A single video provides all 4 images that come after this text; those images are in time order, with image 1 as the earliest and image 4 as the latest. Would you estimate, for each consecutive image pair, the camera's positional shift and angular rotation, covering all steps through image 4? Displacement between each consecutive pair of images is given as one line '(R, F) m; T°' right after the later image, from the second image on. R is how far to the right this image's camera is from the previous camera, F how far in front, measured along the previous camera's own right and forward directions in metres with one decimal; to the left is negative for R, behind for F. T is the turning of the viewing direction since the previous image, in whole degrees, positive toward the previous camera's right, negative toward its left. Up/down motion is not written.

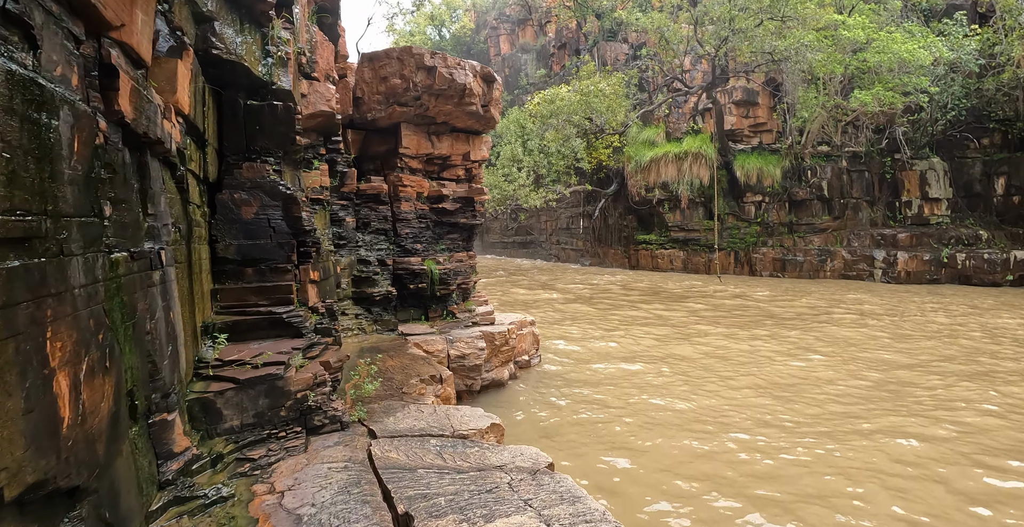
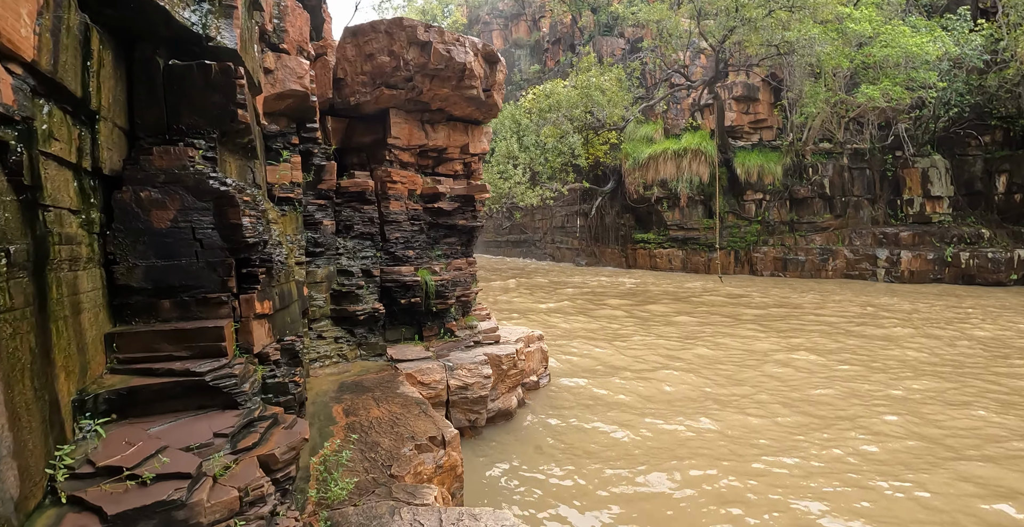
(-0.2, +1.1) m; +1°
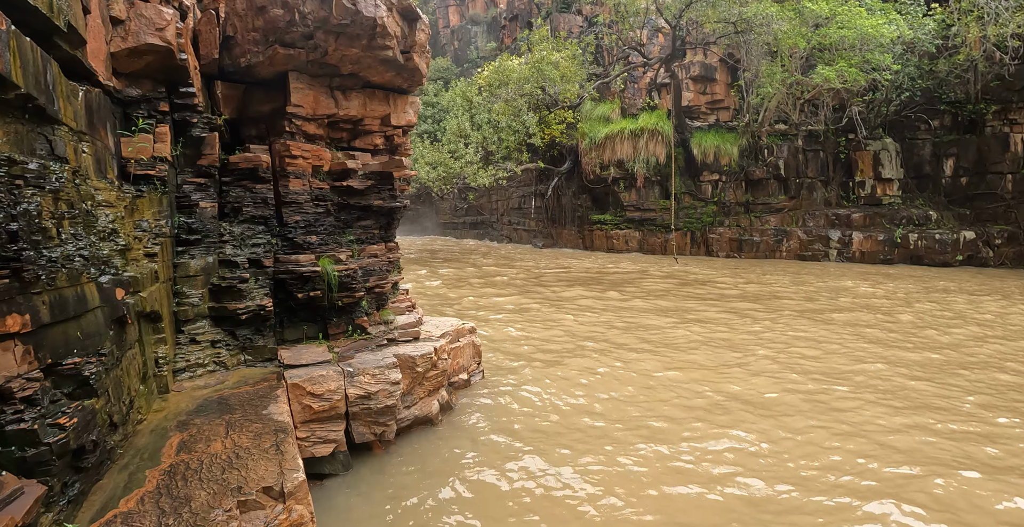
(+0.5, +0.7) m; +4°
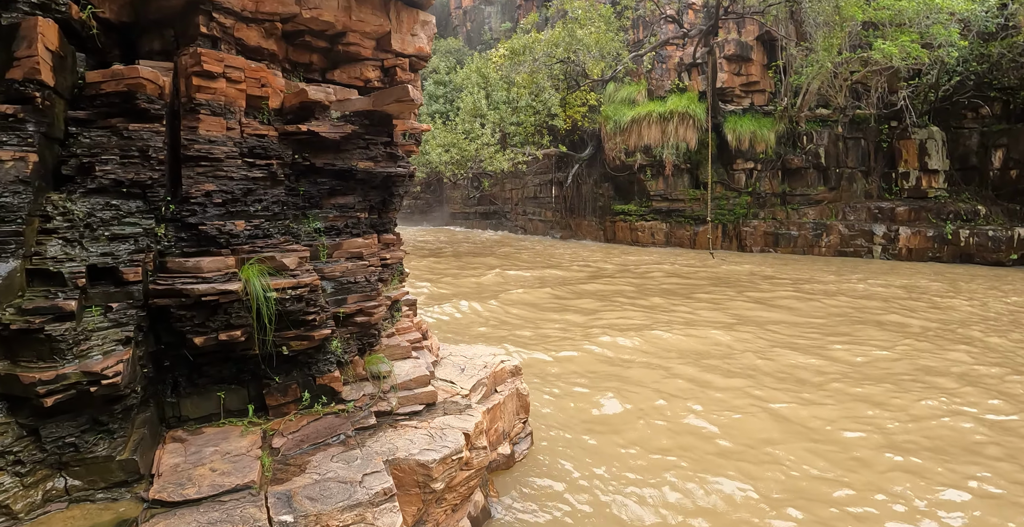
(-0.5, +2.6) m; -1°
